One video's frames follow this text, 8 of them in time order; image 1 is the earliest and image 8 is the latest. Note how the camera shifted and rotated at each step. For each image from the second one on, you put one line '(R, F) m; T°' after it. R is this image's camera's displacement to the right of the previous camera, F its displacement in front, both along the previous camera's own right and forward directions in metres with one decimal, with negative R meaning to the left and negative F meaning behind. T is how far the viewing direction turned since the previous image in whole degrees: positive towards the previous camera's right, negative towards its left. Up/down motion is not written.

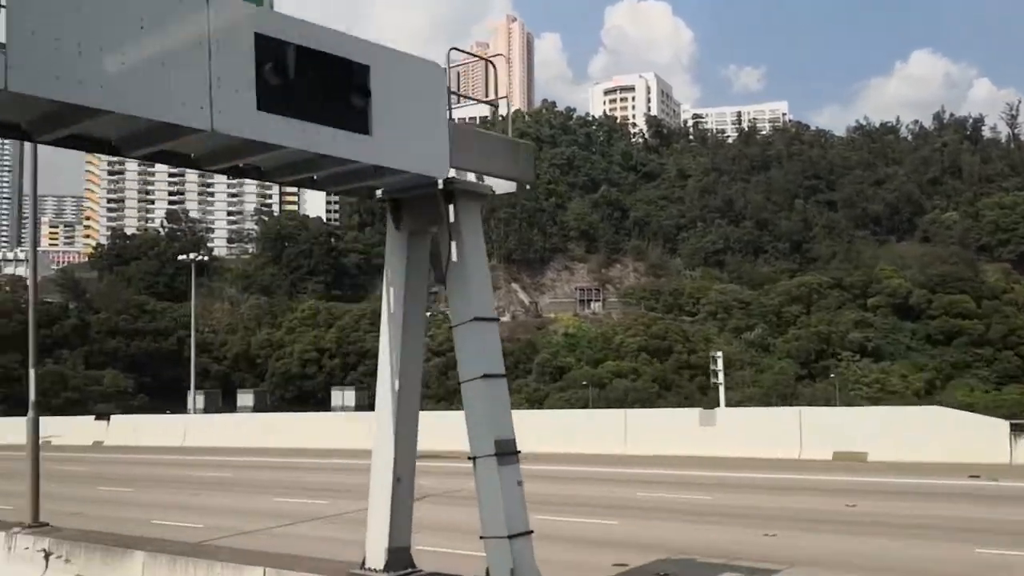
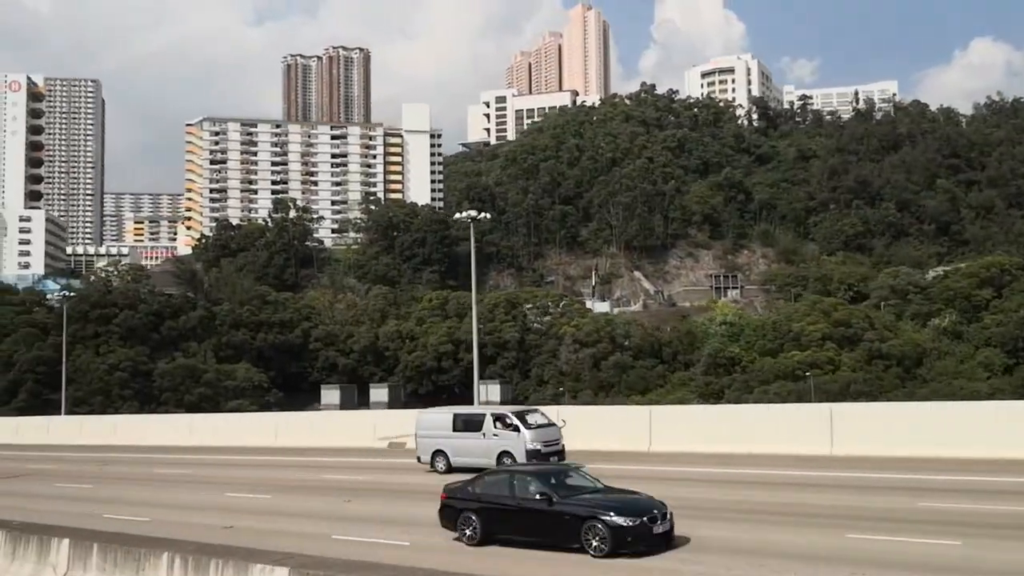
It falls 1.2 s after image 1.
(-8.6, +6.4) m; -3°
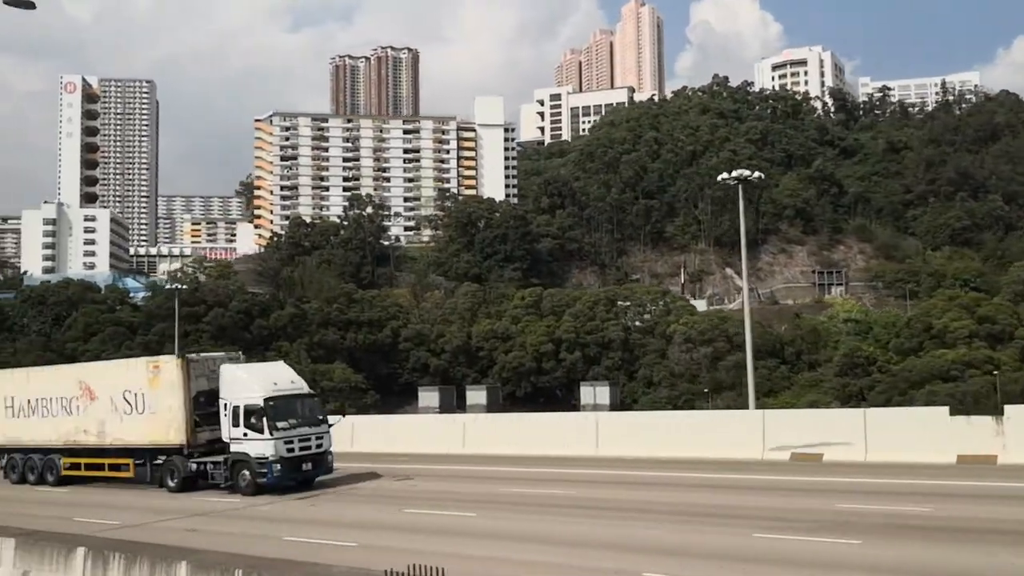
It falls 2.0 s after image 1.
(-5.7, +4.5) m; -2°
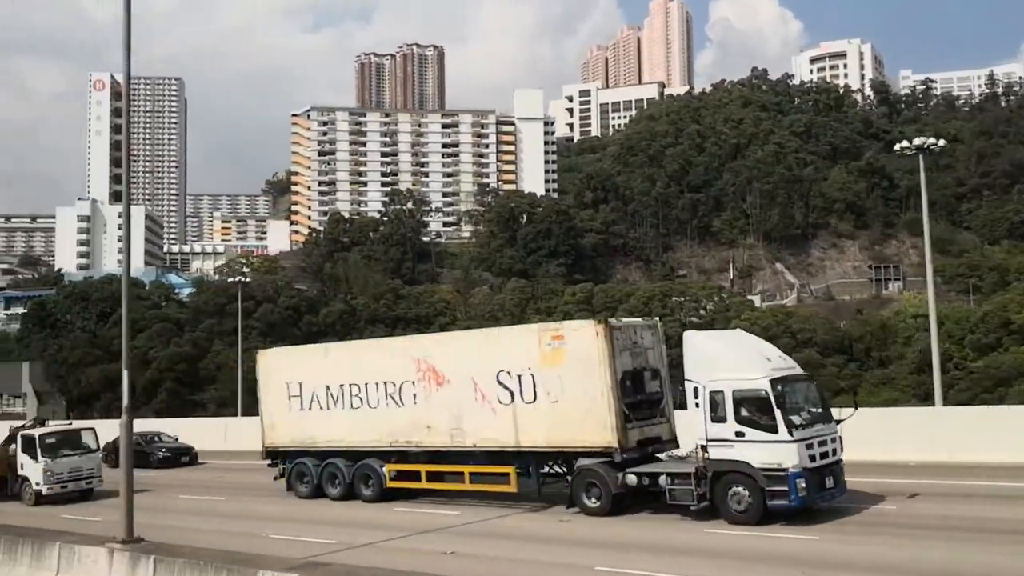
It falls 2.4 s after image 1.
(-2.8, +2.2) m; -1°
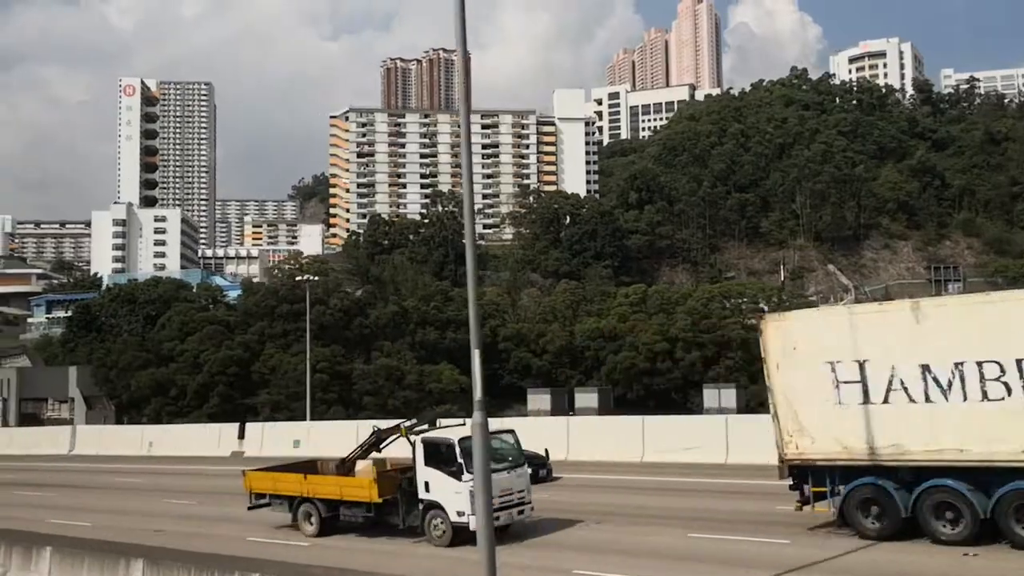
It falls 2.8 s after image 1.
(-2.8, +2.2) m; -1°
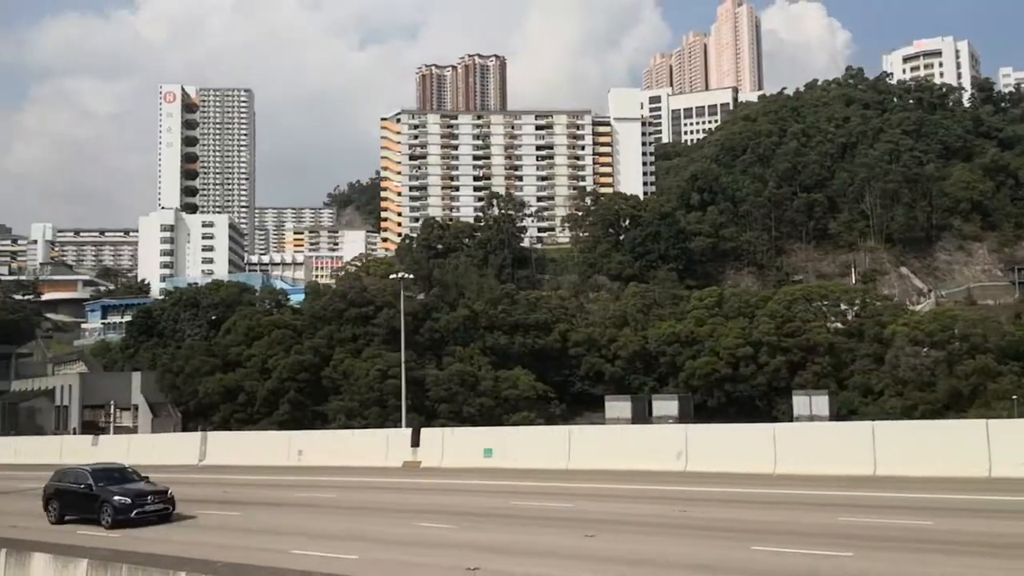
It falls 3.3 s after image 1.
(-3.5, +2.8) m; -1°
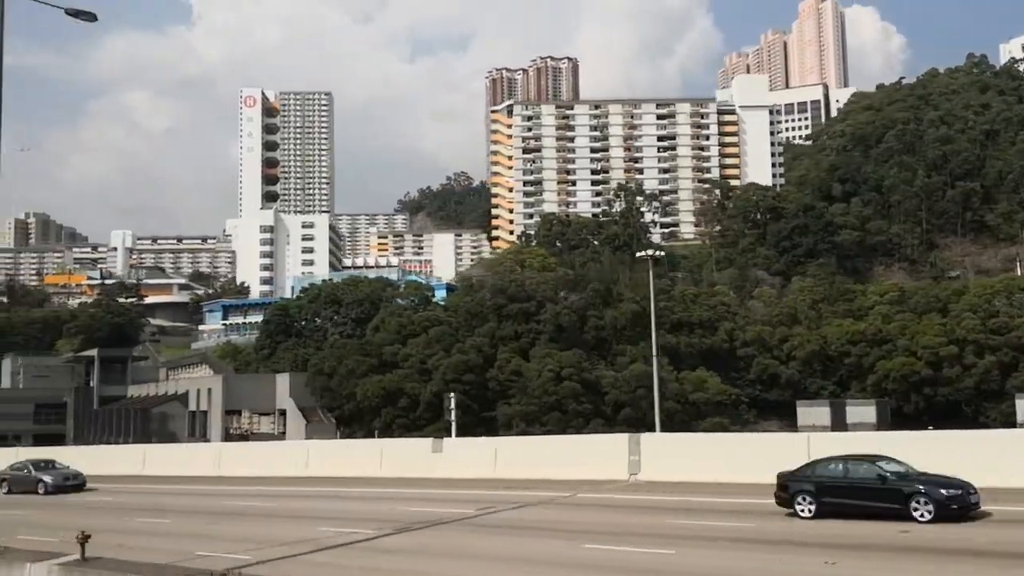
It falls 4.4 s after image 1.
(-7.9, +6.1) m; -3°
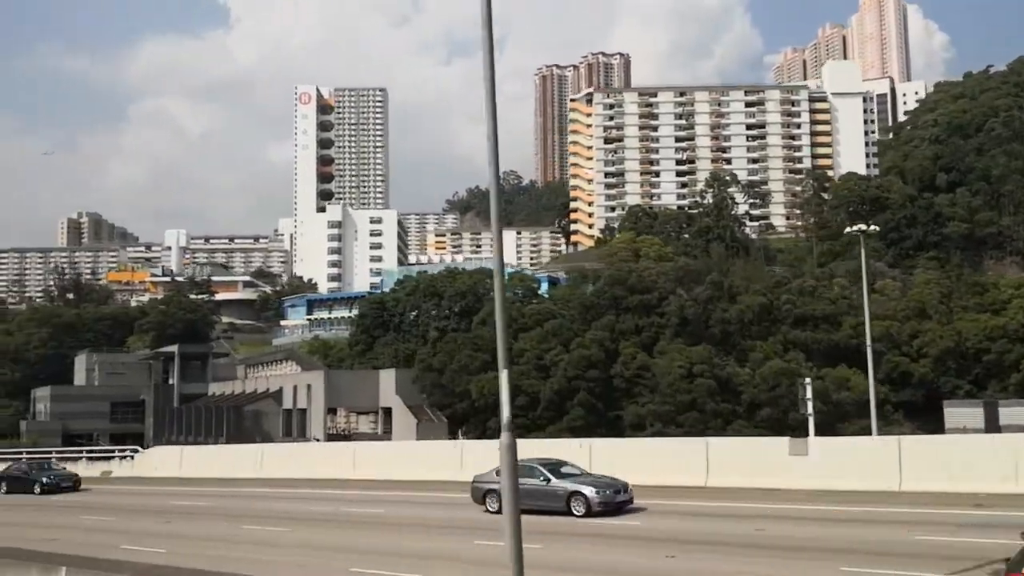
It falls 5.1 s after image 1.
(-4.9, +4.0) m; -2°
